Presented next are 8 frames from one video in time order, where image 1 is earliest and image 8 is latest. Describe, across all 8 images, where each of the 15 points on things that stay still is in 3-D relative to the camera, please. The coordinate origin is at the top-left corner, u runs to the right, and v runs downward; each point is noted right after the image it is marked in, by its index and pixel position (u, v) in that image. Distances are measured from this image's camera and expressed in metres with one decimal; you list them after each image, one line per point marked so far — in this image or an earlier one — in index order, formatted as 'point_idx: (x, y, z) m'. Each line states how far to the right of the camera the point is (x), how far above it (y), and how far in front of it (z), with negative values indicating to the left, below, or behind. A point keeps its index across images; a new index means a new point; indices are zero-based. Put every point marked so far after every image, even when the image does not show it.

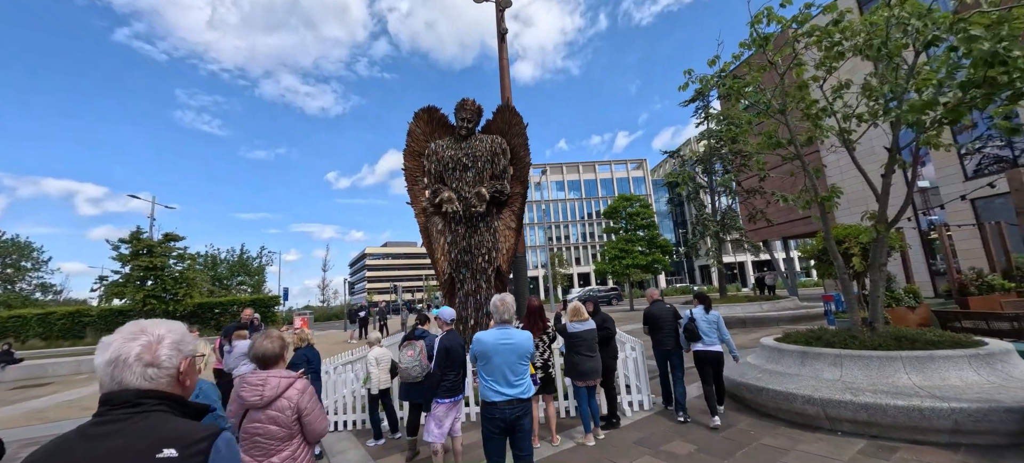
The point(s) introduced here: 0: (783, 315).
0: (+7.5, -2.3, +10.3) m
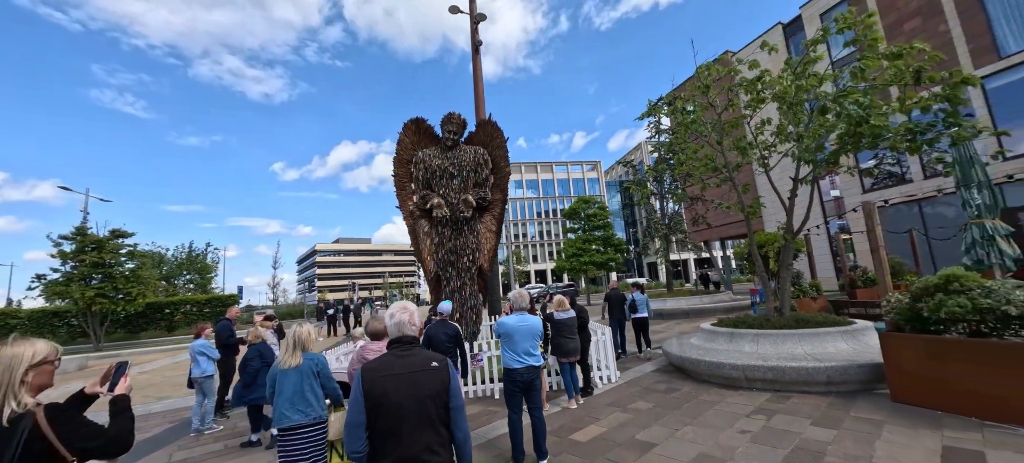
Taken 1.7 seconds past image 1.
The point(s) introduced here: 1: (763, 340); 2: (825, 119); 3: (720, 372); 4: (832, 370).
0: (+6.6, -2.4, +12.0) m
1: (+3.4, -1.5, +5.2) m
2: (+4.5, +1.6, +5.3) m
3: (+2.8, -1.9, +5.0) m
4: (+3.7, -1.6, +4.4) m
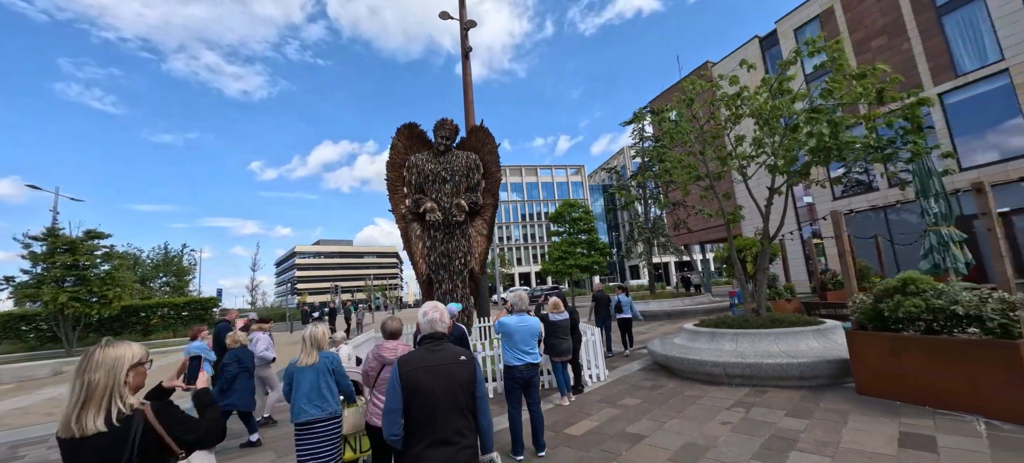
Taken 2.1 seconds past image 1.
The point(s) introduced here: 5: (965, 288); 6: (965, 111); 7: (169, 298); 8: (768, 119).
0: (+6.2, -2.5, +12.5) m
1: (+3.4, -1.6, +5.5) m
2: (+4.4, +1.5, +5.7) m
3: (+2.7, -2.0, +5.3) m
4: (+3.7, -1.7, +4.7) m
5: (+4.8, -0.6, +4.0) m
6: (+15.6, +4.1, +12.8) m
7: (-16.9, -3.3, +18.5) m
8: (+4.1, +1.8, +5.9) m
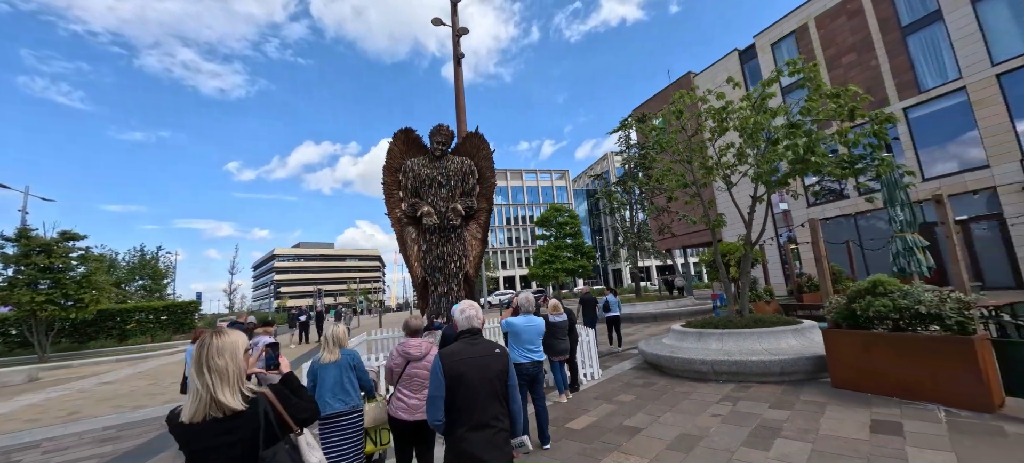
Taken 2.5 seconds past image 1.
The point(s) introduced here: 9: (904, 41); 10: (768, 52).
0: (+5.9, -2.7, +12.9) m
1: (+3.3, -1.7, +5.8) m
2: (+4.4, +1.4, +6.2) m
3: (+2.7, -2.0, +5.6) m
4: (+3.7, -1.8, +5.1) m
5: (+4.8, -0.7, +4.4) m
6: (+15.3, +3.9, +13.8) m
7: (-17.4, -3.4, +18.0) m
8: (+4.0, +1.7, +6.3) m
9: (+14.9, +7.2, +14.2) m
10: (+12.7, +8.9, +18.6) m
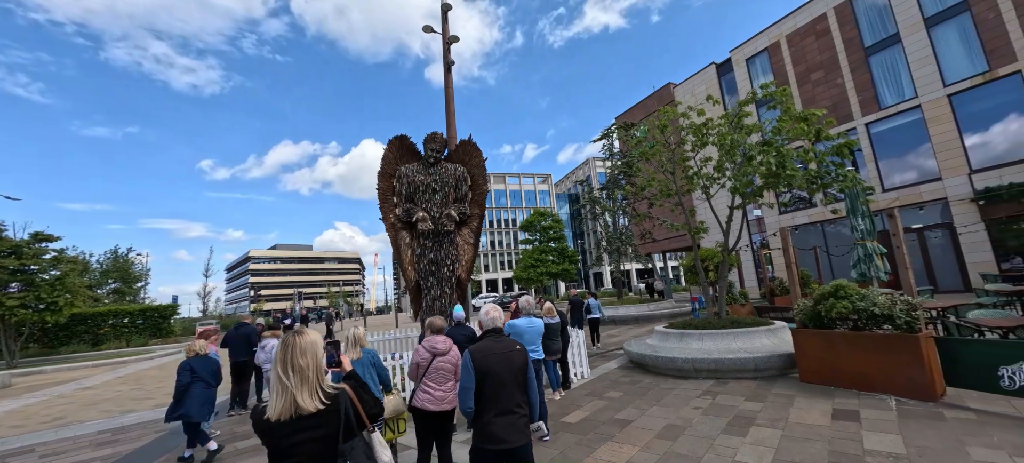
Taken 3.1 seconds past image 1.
0: (+5.5, -2.9, +13.5) m
1: (+3.3, -1.8, +6.3) m
2: (+4.3, +1.3, +6.7) m
3: (+2.6, -2.2, +6.1) m
4: (+3.6, -1.9, +5.6) m
5: (+4.8, -0.8, +4.9) m
6: (+14.8, +3.6, +14.8) m
7: (-18.1, -3.4, +17.4) m
8: (+4.0, +1.5, +6.9) m
9: (+14.4, +6.9, +15.3) m
10: (+12.0, +8.6, +19.6) m
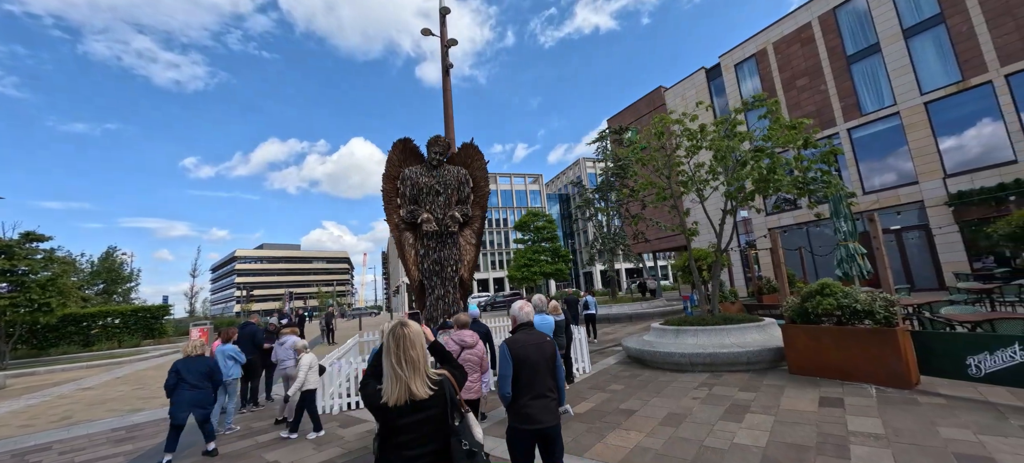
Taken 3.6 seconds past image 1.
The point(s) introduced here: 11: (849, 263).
0: (+5.4, -2.9, +13.9) m
1: (+3.4, -1.8, +6.7) m
2: (+4.4, +1.2, +7.1) m
3: (+2.7, -2.2, +6.4) m
4: (+3.8, -1.9, +5.9) m
5: (+5.0, -0.8, +5.3) m
6: (+14.7, +3.6, +15.5) m
7: (-18.3, -3.4, +17.2) m
8: (+4.0, +1.5, +7.2) m
9: (+14.3, +6.9, +15.9) m
10: (+11.8, +8.6, +20.2) m
11: (+8.0, -0.8, +9.0) m
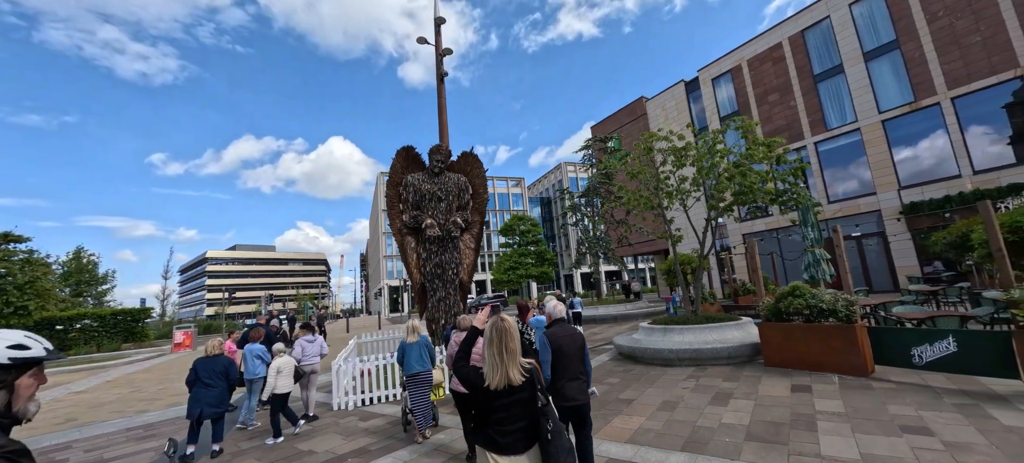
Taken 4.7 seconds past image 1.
0: (+5.0, -3.1, +14.7) m
1: (+3.4, -2.0, +7.3) m
2: (+4.5, +1.1, +7.8) m
3: (+2.8, -2.3, +7.0) m
4: (+3.9, -2.1, +6.6) m
5: (+5.1, -1.0, +6.1) m
6: (+14.3, +3.3, +16.8) m
7: (-18.8, -3.4, +16.7) m
8: (+4.1, +1.4, +7.9) m
9: (+13.9, +6.6, +17.2) m
10: (+11.2, +8.3, +21.3) m
11: (+8.0, -1.0, +9.9) m
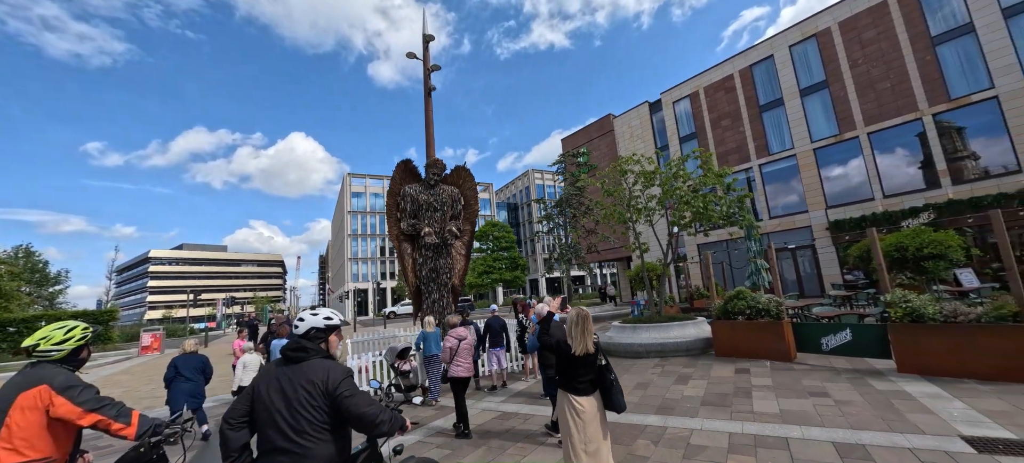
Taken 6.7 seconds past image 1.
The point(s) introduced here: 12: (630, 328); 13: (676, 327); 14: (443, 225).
0: (+4.2, -3.5, +16.1) m
1: (+3.2, -2.2, +8.6) m
2: (+4.3, +0.8, +9.2) m
3: (+2.6, -2.6, +8.3) m
4: (+3.7, -2.4, +8.0) m
5: (+5.0, -1.3, +7.5) m
6: (+13.3, +2.7, +19.1) m
7: (-19.7, -3.3, +15.8) m
8: (+3.9, +1.1, +9.3) m
9: (+12.9, +6.0, +19.5) m
10: (+9.9, +7.7, +23.4) m
11: (+7.6, -1.4, +11.6) m
12: (+2.8, -2.3, +8.9) m
13: (+3.7, -2.2, +8.6) m
14: (-1.9, +0.2, +10.1) m
